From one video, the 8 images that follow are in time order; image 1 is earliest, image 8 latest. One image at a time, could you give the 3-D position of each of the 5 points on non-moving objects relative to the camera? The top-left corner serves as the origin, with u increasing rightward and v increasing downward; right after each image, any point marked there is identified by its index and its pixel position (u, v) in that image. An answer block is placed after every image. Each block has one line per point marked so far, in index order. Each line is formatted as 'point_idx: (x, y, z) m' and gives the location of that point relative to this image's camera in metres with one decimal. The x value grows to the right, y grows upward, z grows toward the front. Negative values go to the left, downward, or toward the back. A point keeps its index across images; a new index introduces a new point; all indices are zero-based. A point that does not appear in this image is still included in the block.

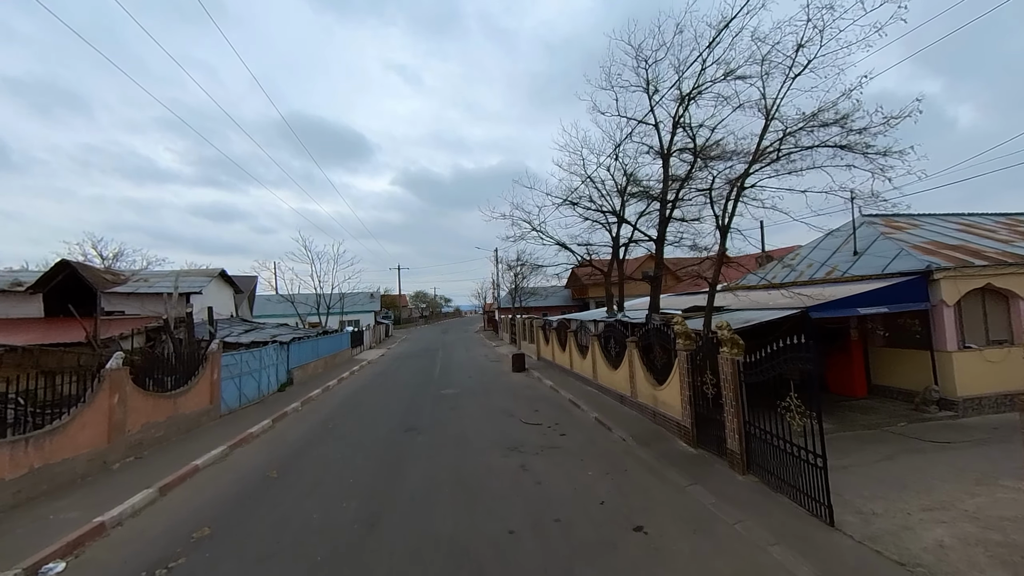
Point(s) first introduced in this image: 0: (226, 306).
0: (-14.4, -0.9, +19.1) m
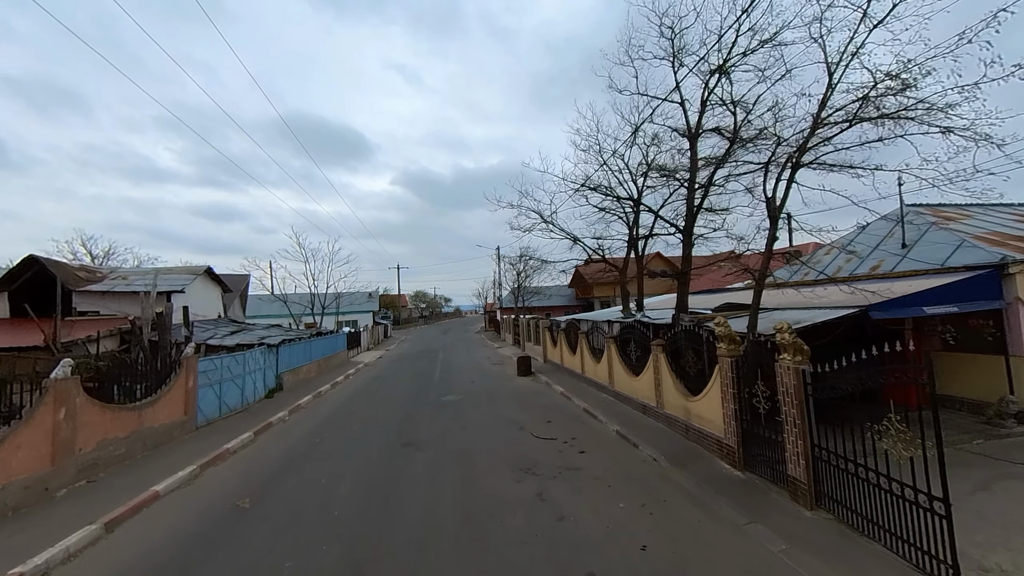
0: (-14.1, -0.9, +17.9) m
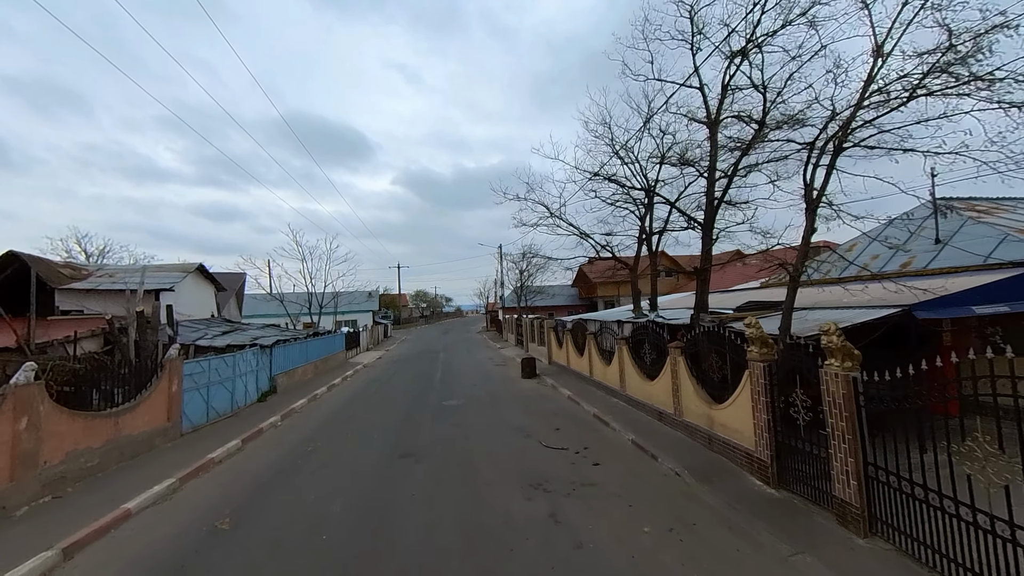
0: (-14.0, -0.8, +17.3) m
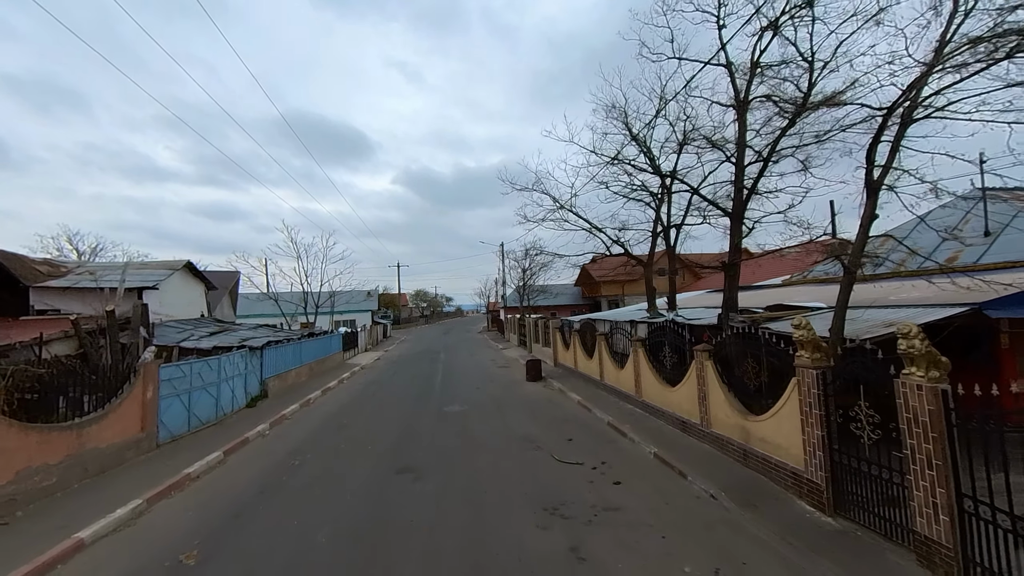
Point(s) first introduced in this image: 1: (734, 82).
0: (-13.8, -0.7, +16.5) m
1: (+5.0, +4.6, +8.5) m
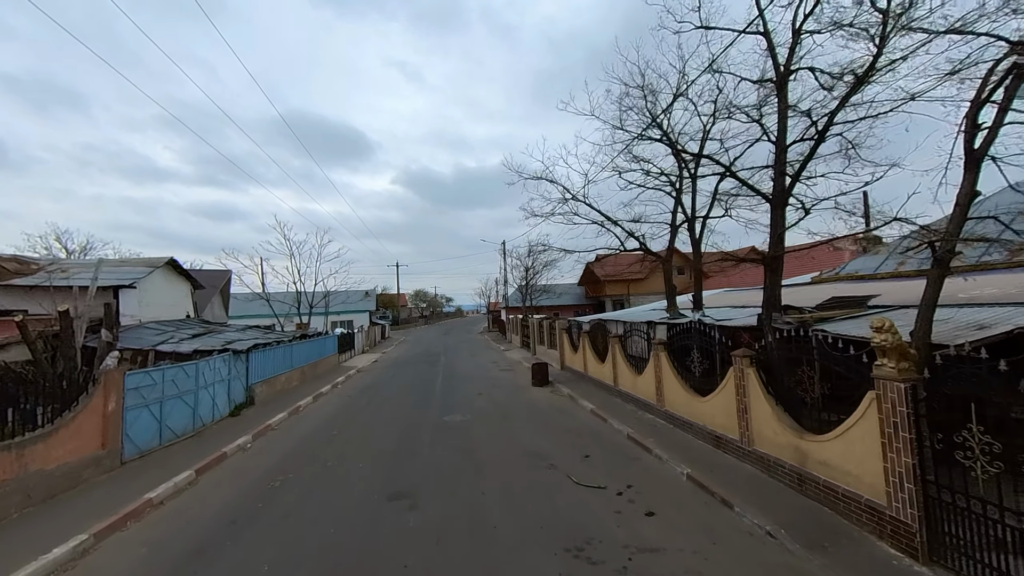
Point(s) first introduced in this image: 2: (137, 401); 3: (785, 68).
0: (-13.6, -0.7, +15.5) m
1: (+5.2, +4.7, +7.6) m
2: (-8.1, -2.4, +8.2) m
3: (+5.4, +4.3, +7.5) m
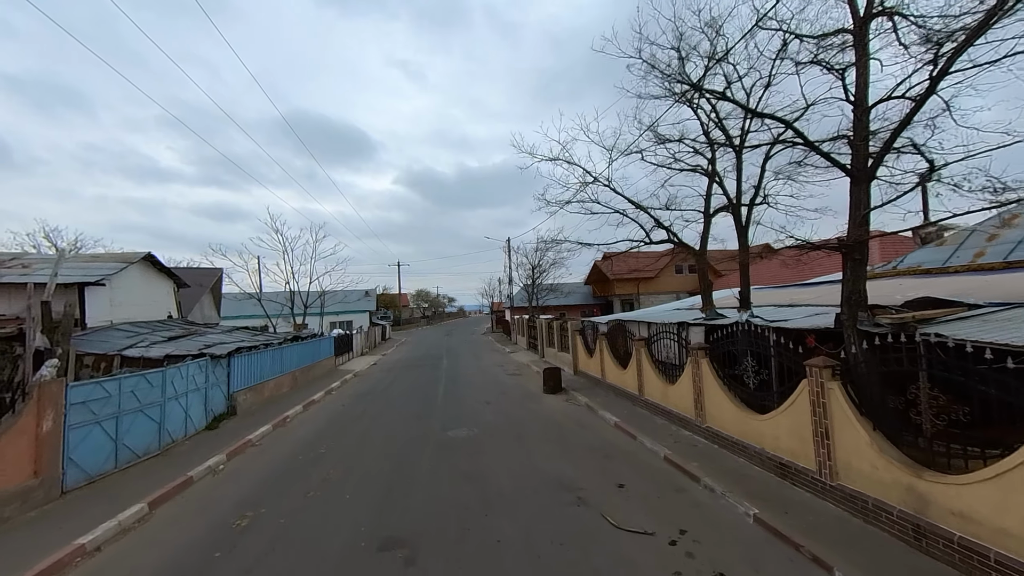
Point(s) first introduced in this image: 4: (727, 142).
0: (-13.3, -0.6, +14.3) m
1: (+5.5, +4.8, +6.2) m
2: (-7.8, -2.3, +6.9) m
3: (+5.6, +4.4, +6.1) m
4: (+4.7, +3.2, +8.4) m
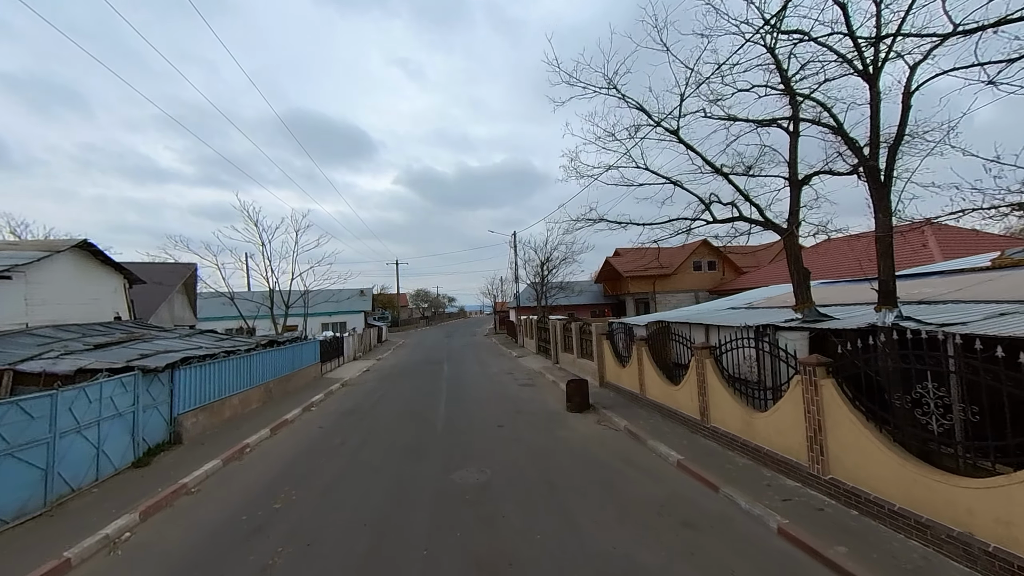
0: (-12.8, -0.5, +11.9) m
1: (+5.9, +5.0, +3.8) m
2: (-7.3, -2.2, +4.5) m
3: (+6.1, +4.6, +3.7) m
4: (+5.2, +3.4, +6.0) m
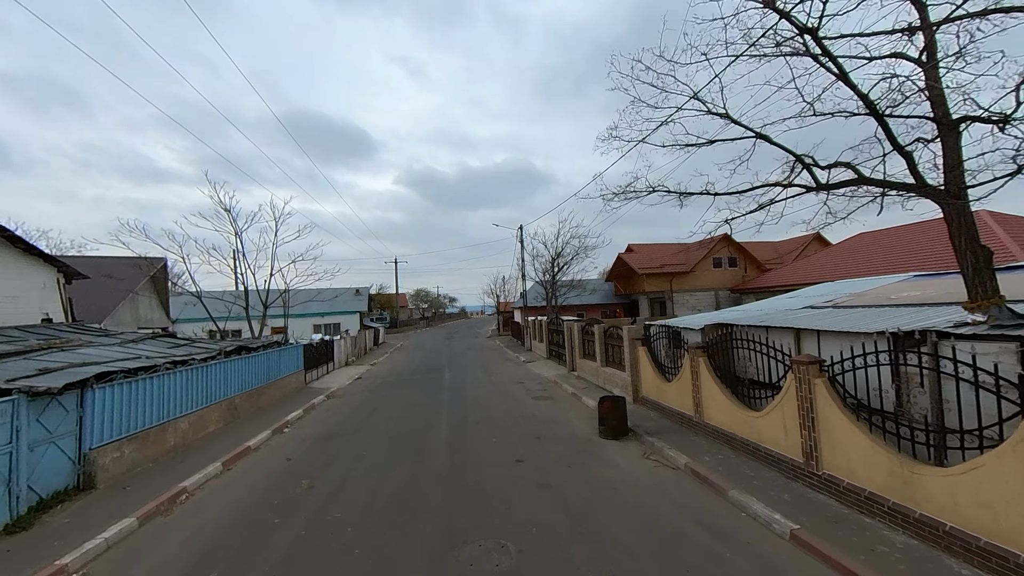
0: (-12.4, -0.4, +9.6) m
1: (+6.4, +5.1, +1.6) m
2: (-6.9, -2.1, +2.3) m
3: (+6.5, +4.8, +1.5) m
4: (+5.6, +3.5, +3.7) m
